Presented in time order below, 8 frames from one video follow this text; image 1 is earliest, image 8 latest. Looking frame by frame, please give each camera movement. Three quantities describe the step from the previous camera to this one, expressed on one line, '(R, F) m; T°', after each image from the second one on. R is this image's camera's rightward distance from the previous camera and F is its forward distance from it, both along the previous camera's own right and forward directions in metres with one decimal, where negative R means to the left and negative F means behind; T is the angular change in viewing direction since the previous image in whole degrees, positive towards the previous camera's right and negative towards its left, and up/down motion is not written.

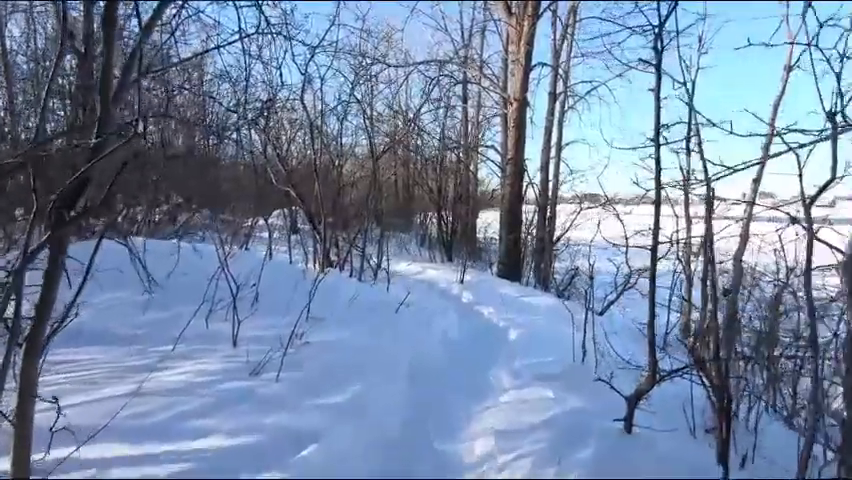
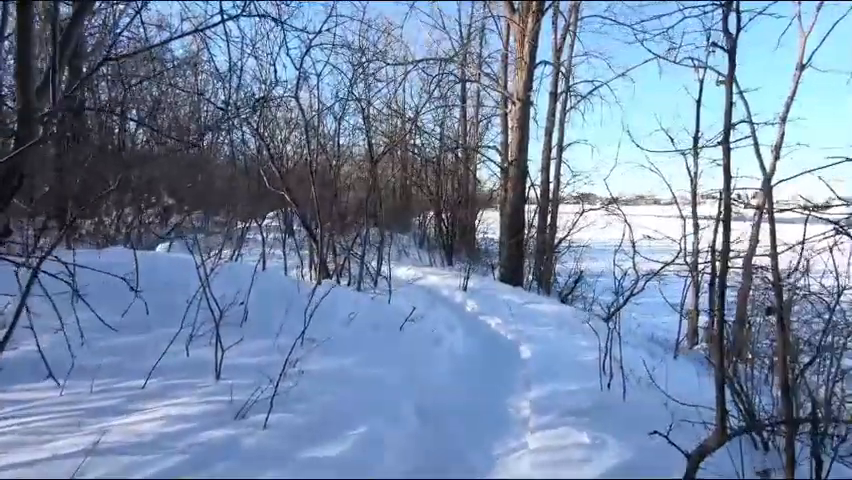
(-0.1, +0.4) m; 0°
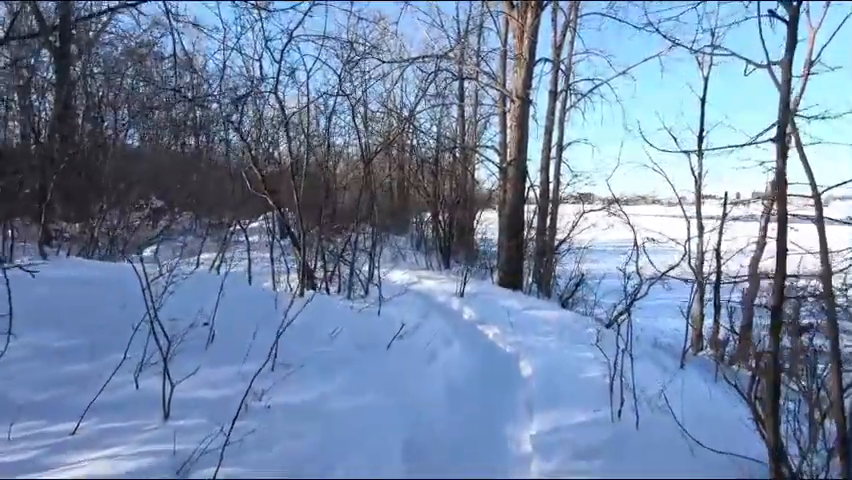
(+0.1, +0.4) m; 0°
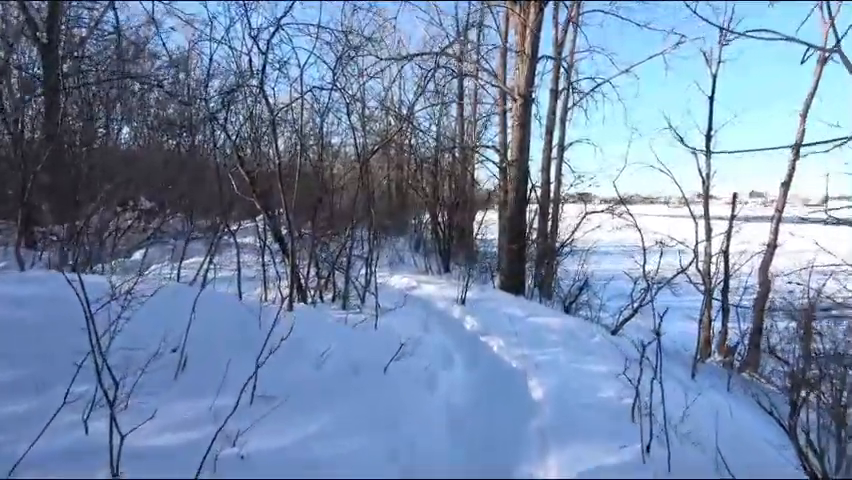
(0.0, +0.4) m; 0°
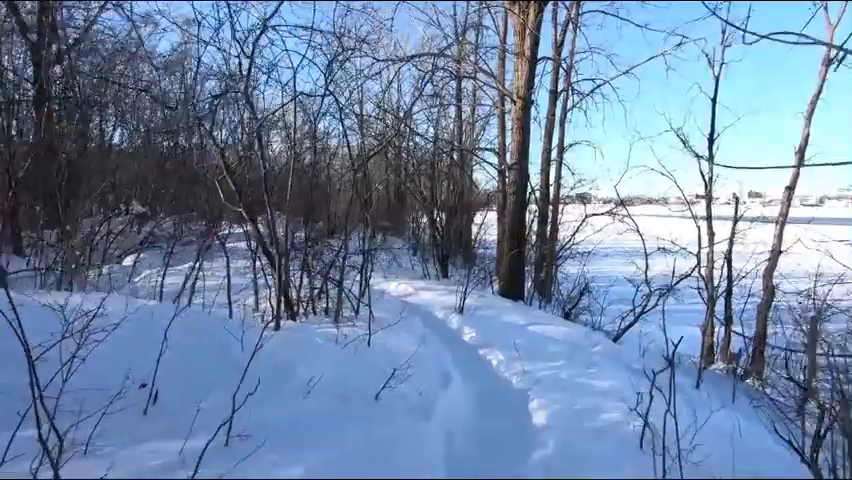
(0.0, +0.2) m; 0°
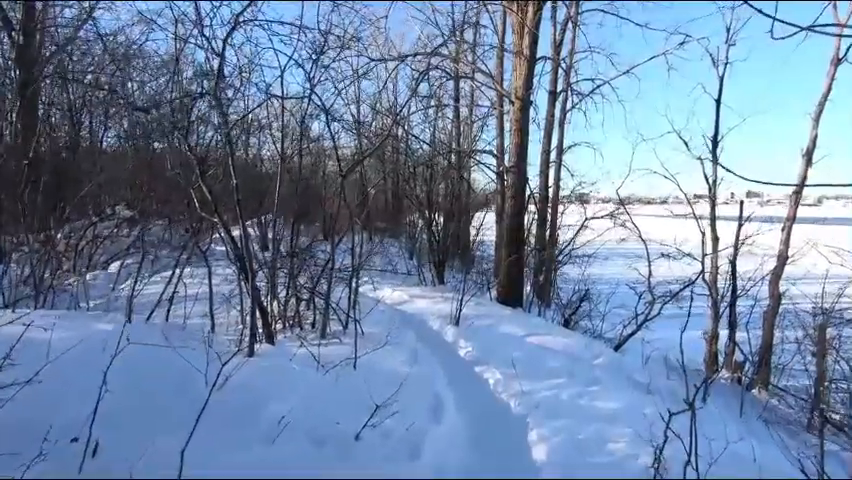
(0.0, +0.3) m; 0°
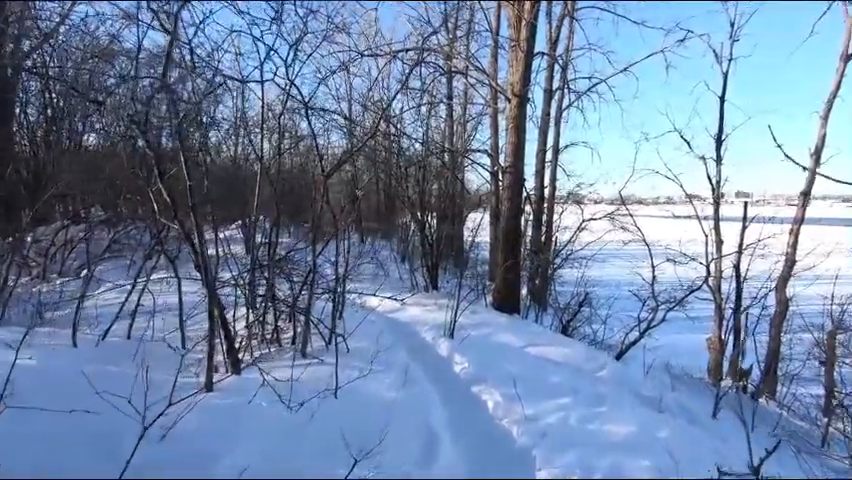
(0.0, +0.5) m; +1°
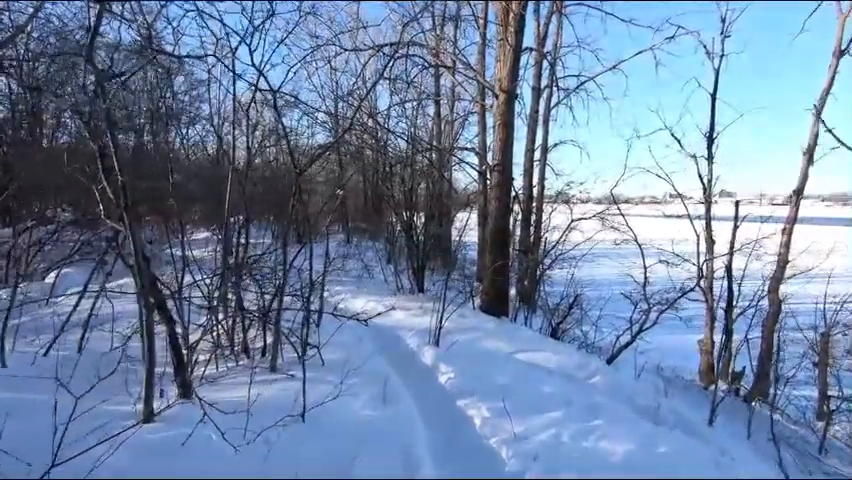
(0.0, +0.4) m; +1°
